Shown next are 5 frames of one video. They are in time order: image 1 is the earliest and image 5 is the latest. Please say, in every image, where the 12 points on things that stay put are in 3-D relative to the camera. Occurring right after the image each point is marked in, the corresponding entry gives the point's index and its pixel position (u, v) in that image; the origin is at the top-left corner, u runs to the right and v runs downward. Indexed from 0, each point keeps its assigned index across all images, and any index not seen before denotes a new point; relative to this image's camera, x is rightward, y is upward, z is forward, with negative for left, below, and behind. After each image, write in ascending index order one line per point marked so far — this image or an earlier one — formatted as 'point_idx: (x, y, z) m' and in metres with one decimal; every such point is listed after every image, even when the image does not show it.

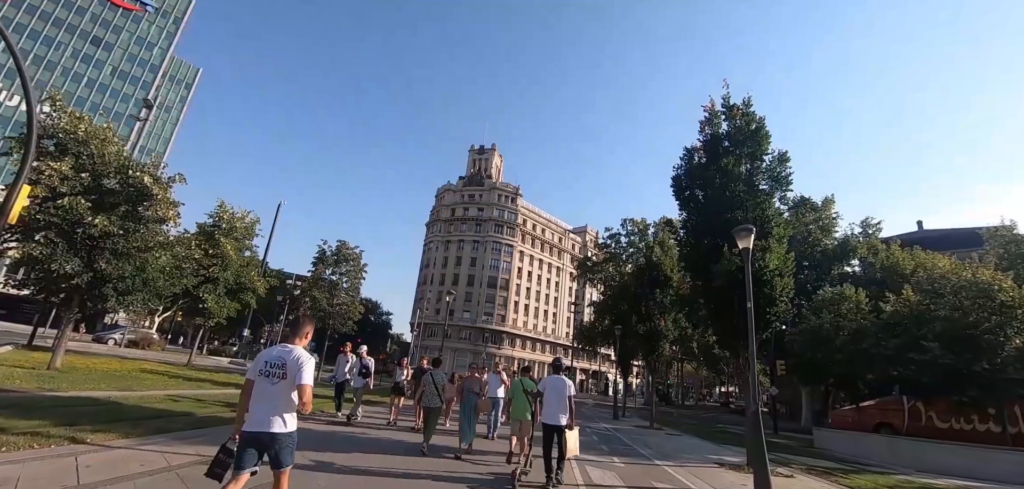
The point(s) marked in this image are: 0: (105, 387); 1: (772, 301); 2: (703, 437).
0: (-11.7, -4.1, +13.4) m
1: (+7.0, -1.5, +12.4) m
2: (+7.9, -8.0, +19.5) m
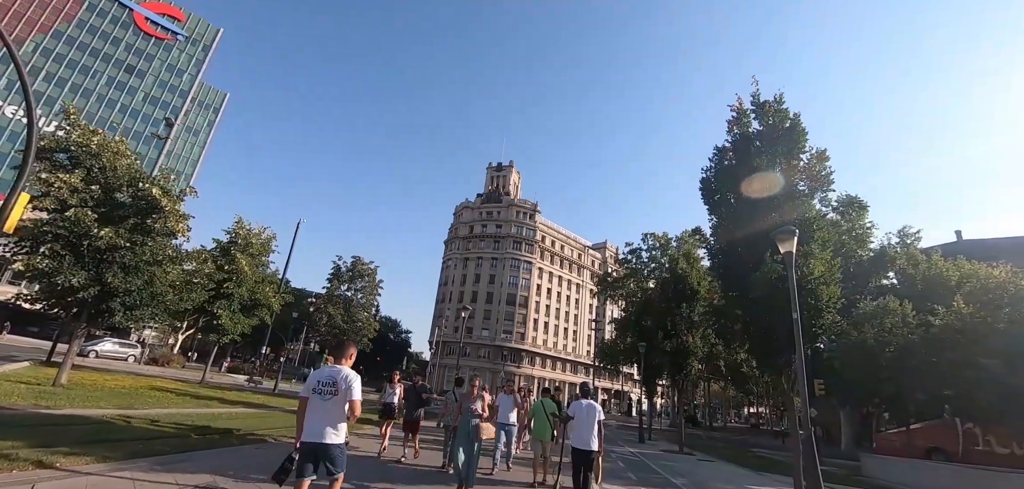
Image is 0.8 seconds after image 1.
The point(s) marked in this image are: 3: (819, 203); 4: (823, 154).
0: (-11.2, -4.4, +12.9) m
1: (+7.4, -1.6, +11.3) m
2: (+8.6, -8.4, +18.0) m
3: (+7.6, +1.0, +11.6) m
4: (+8.0, +2.3, +12.1) m
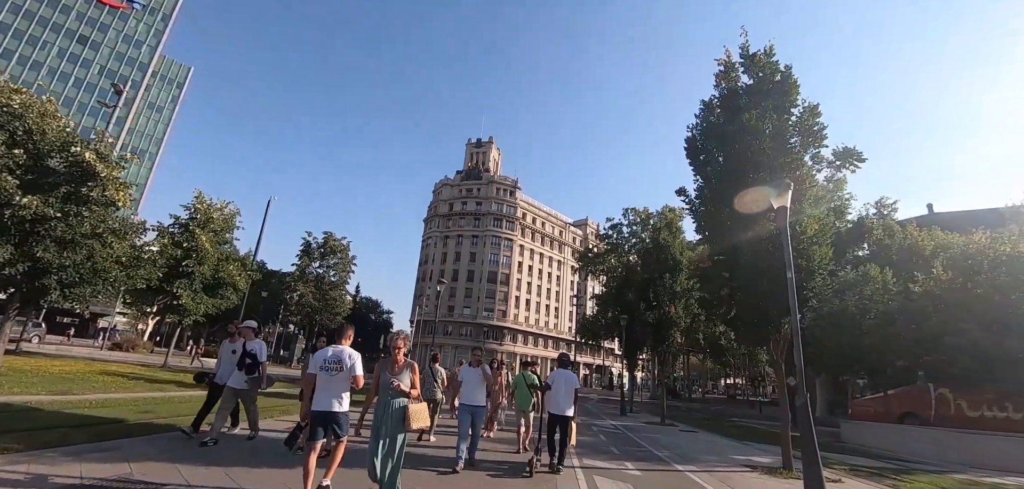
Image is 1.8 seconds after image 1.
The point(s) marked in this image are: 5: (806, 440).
0: (-11.8, -3.6, +11.7) m
1: (+6.8, -0.7, +10.7) m
2: (+7.8, -7.1, +17.7) m
3: (+6.9, +2.0, +10.9) m
4: (+7.3, +3.3, +11.4) m
5: (+4.9, -3.2, +7.8) m
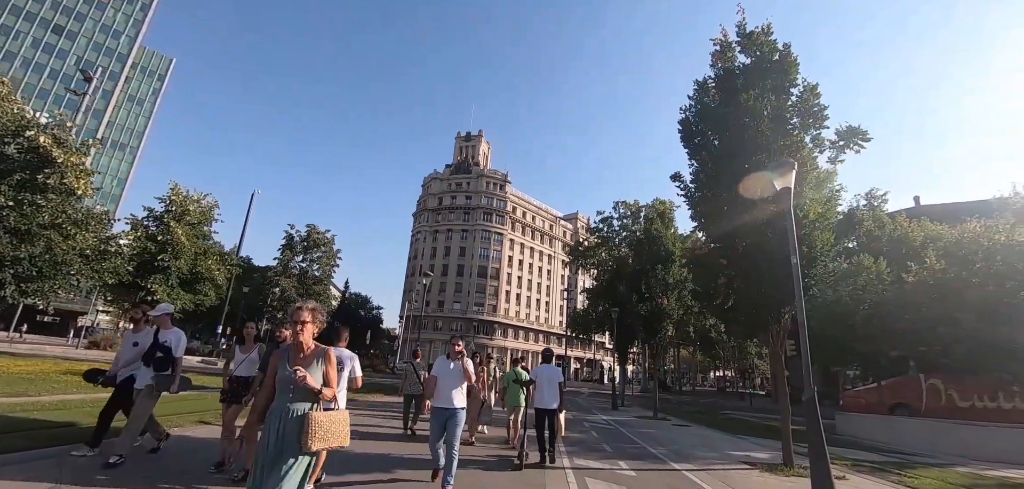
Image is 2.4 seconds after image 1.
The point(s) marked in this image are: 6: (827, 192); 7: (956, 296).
0: (-12.1, -3.4, +10.8) m
1: (+6.5, -0.4, +10.1) m
2: (+7.4, -6.7, +17.3) m
3: (+6.6, +2.3, +10.3) m
4: (+7.0, +3.6, +10.8) m
5: (+4.7, -3.0, +7.3) m
6: (+7.0, +1.2, +10.5) m
7: (+18.2, -2.1, +19.3) m
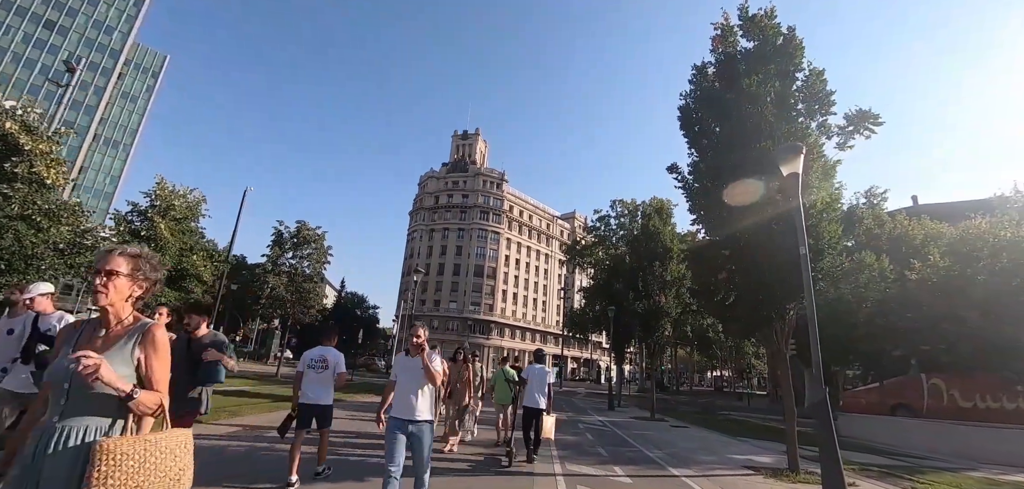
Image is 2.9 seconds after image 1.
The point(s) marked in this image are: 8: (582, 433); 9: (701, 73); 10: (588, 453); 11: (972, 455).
0: (-12.3, -3.2, +10.2) m
1: (+6.3, -0.2, +9.6) m
2: (+7.2, -6.6, +16.8) m
3: (+6.4, +2.4, +9.8) m
4: (+6.8, +3.8, +10.3) m
5: (+4.5, -2.8, +6.7) m
6: (+6.8, +1.3, +10.0) m
7: (+17.9, -2.0, +18.8) m
8: (+1.9, -5.1, +12.7) m
9: (+4.7, +4.2, +11.7) m
10: (+1.6, -4.4, +10.0) m
11: (+14.8, -6.7, +15.0) m
